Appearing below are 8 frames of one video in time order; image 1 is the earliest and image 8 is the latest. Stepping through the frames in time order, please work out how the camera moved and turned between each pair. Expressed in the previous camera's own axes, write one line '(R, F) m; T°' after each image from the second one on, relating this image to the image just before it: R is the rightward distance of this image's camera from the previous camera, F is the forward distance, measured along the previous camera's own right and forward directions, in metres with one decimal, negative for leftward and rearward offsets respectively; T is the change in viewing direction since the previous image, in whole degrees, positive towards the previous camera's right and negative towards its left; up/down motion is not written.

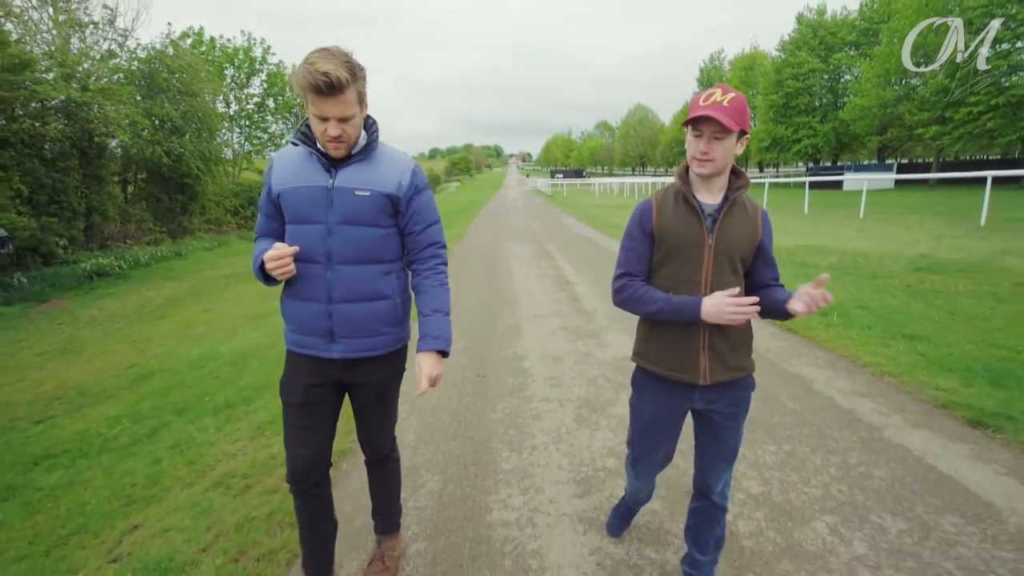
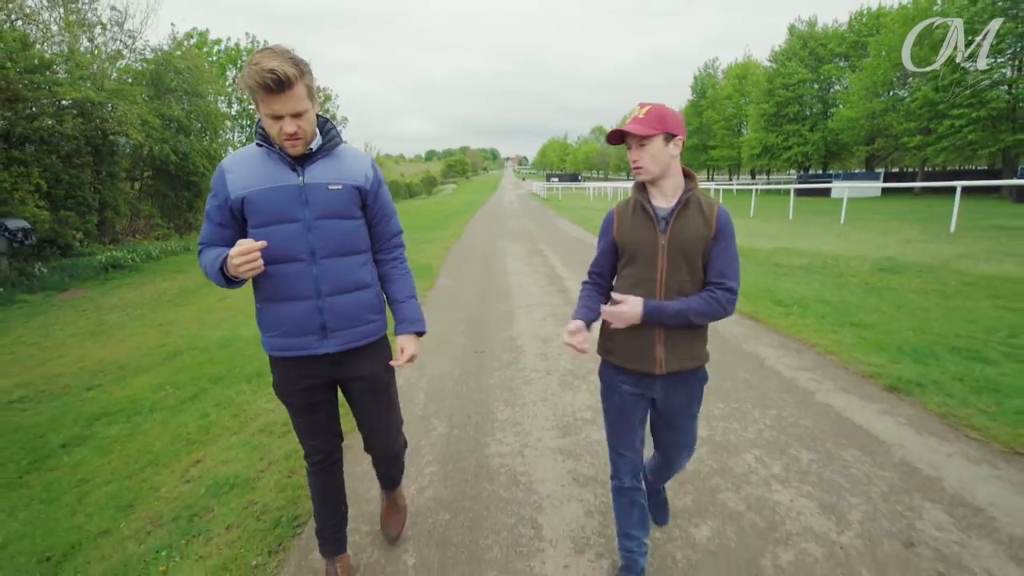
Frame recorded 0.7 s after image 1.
(0.0, -0.8) m; +1°
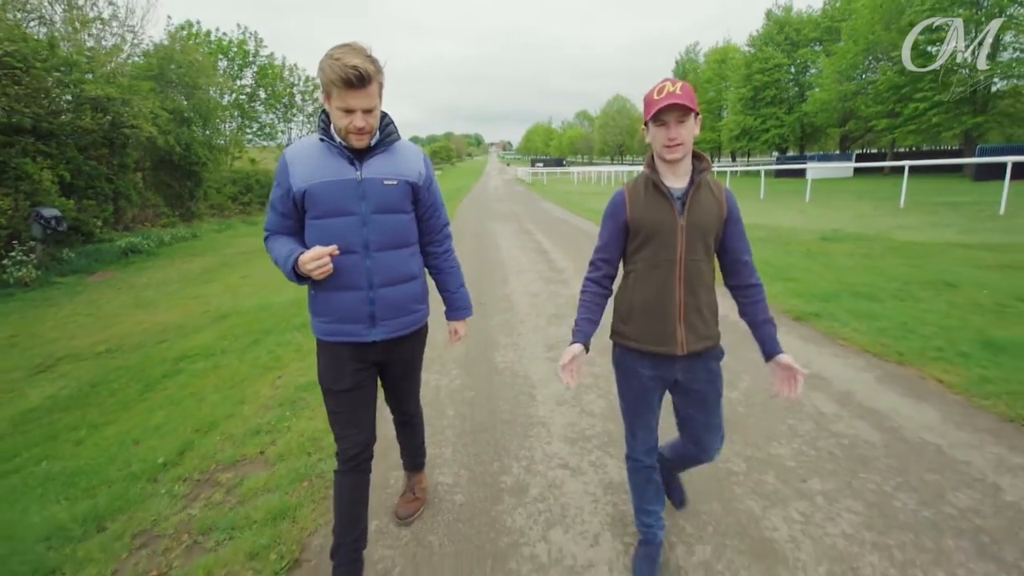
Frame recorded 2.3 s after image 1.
(-0.1, -1.4) m; +2°
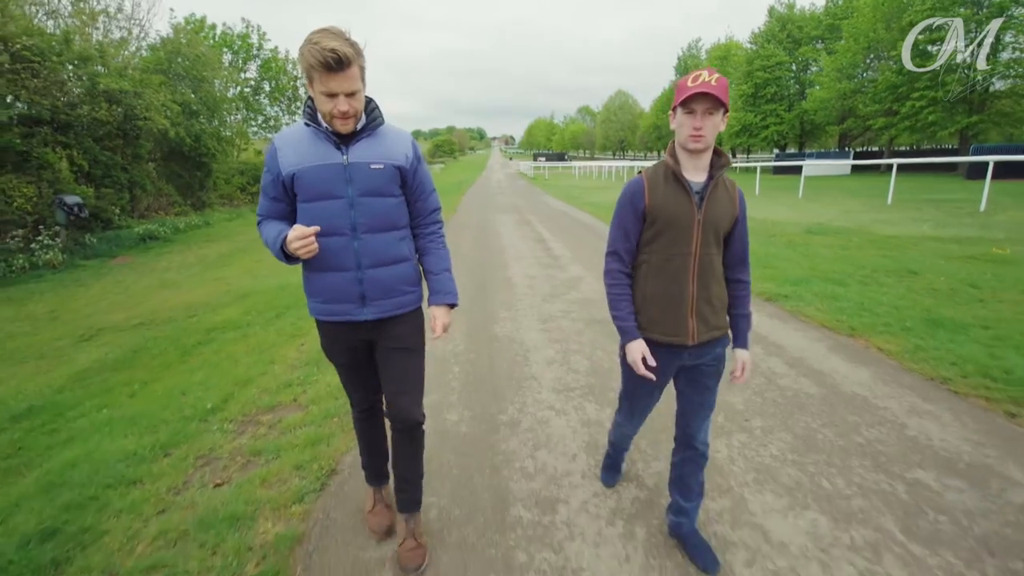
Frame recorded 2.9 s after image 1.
(0.0, -0.6) m; 0°
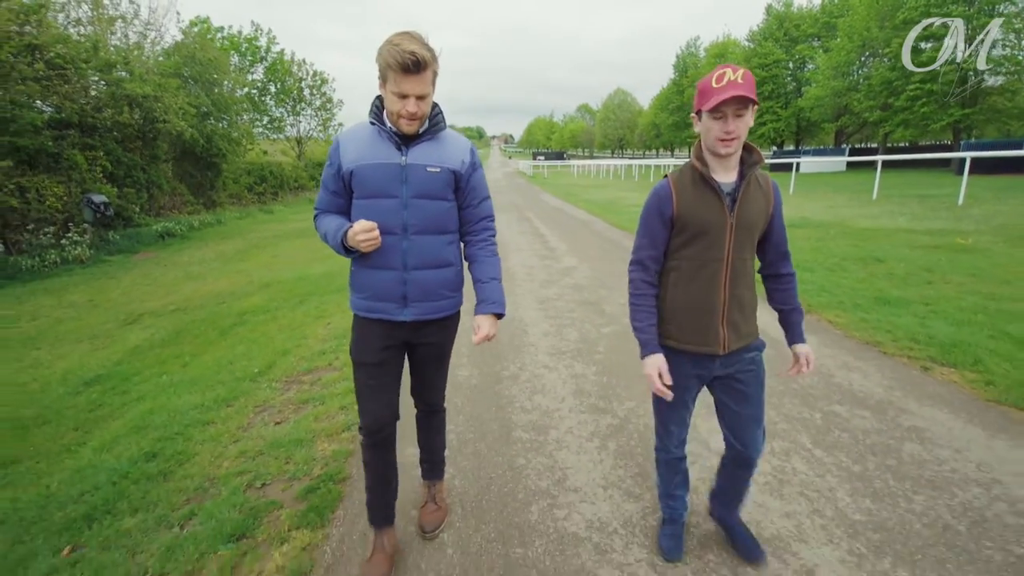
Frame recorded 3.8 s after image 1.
(0.0, -0.8) m; 0°
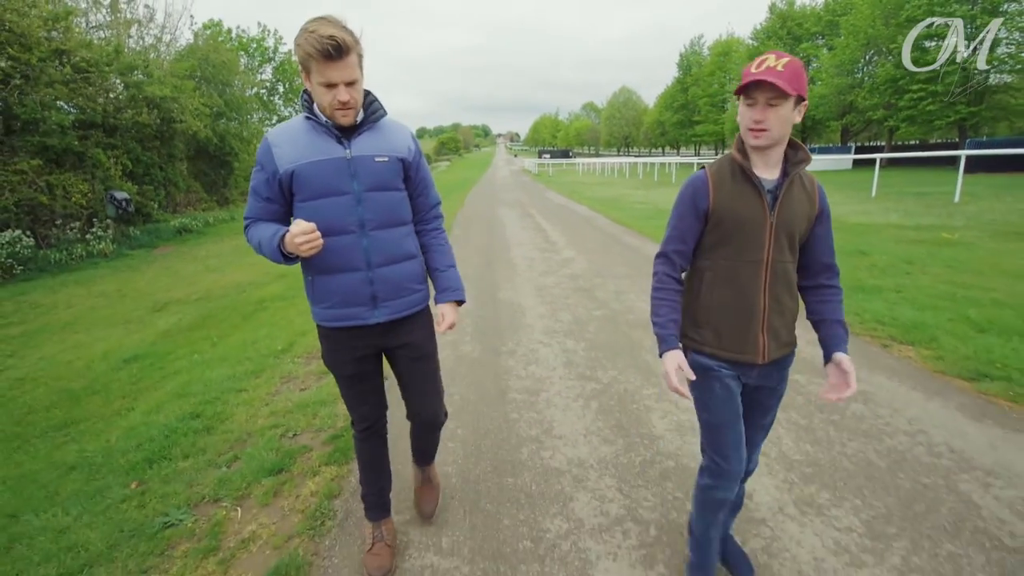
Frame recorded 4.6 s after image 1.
(+0.1, -0.5) m; -1°
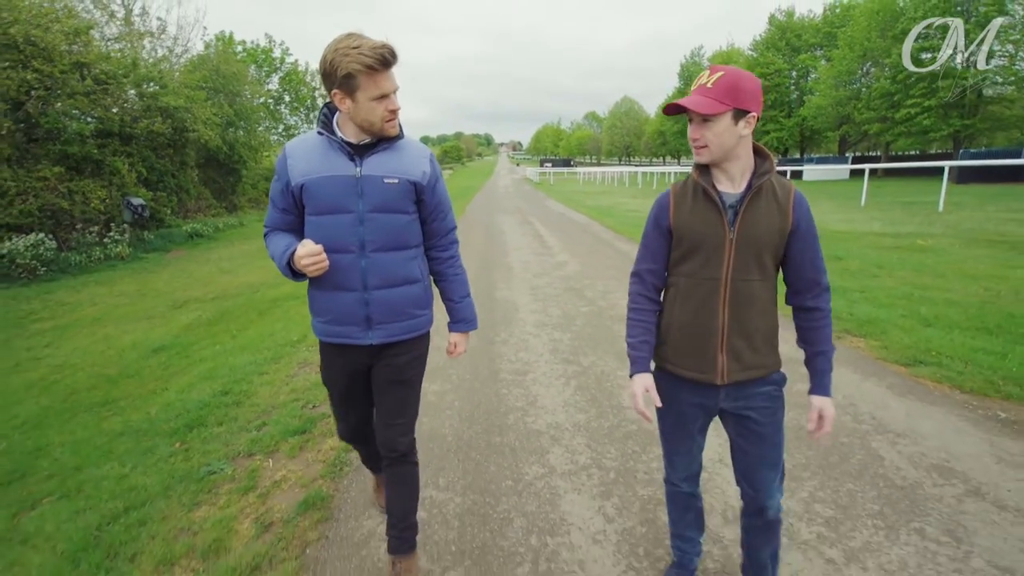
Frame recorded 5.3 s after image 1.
(+0.1, -0.6) m; 0°
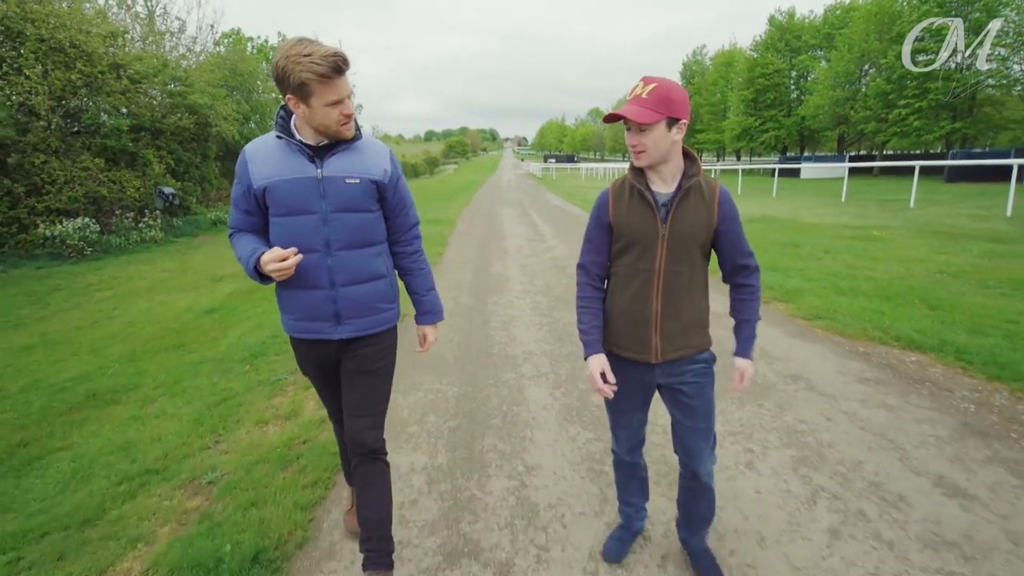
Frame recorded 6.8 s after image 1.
(+0.2, -1.3) m; 0°
